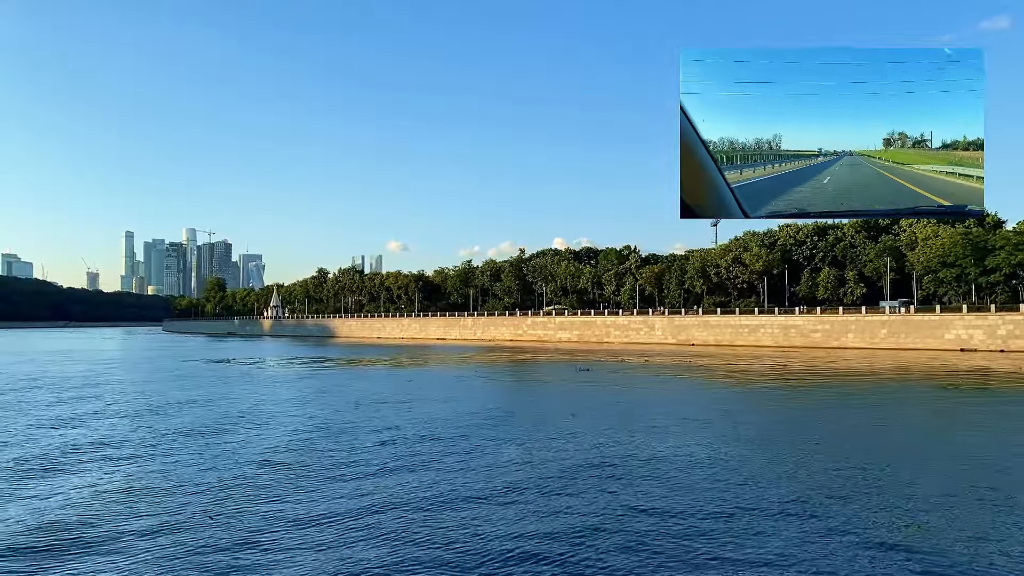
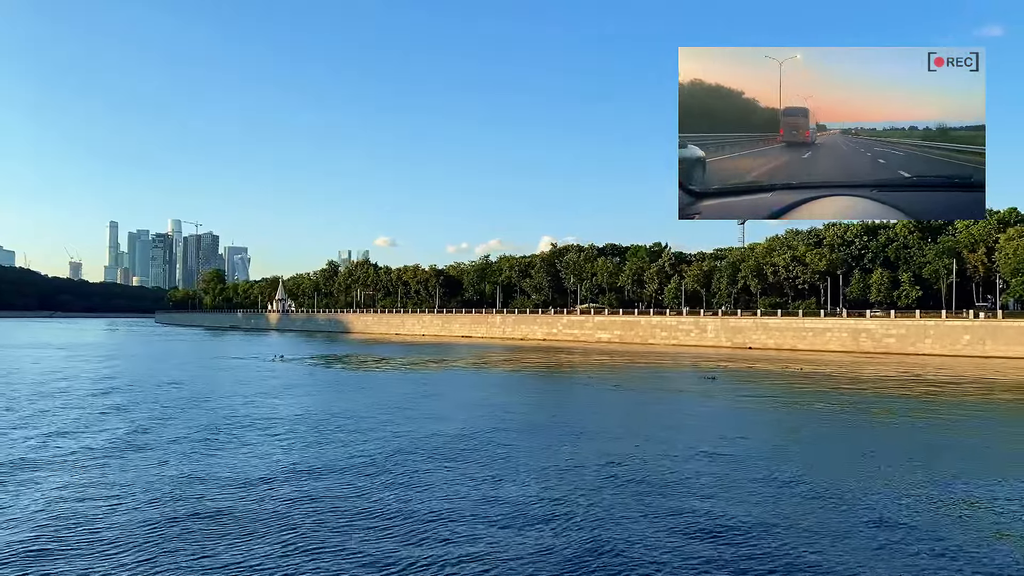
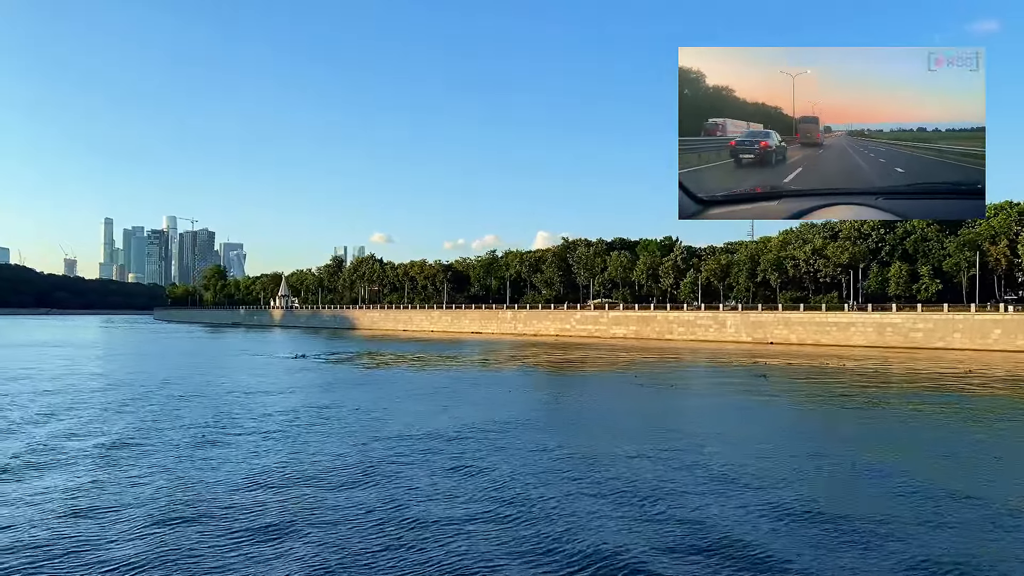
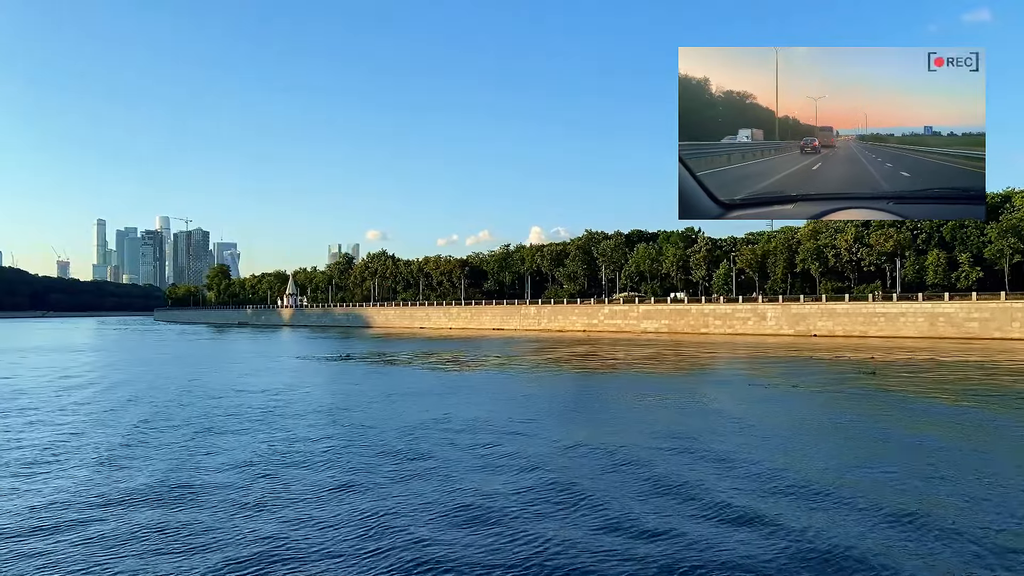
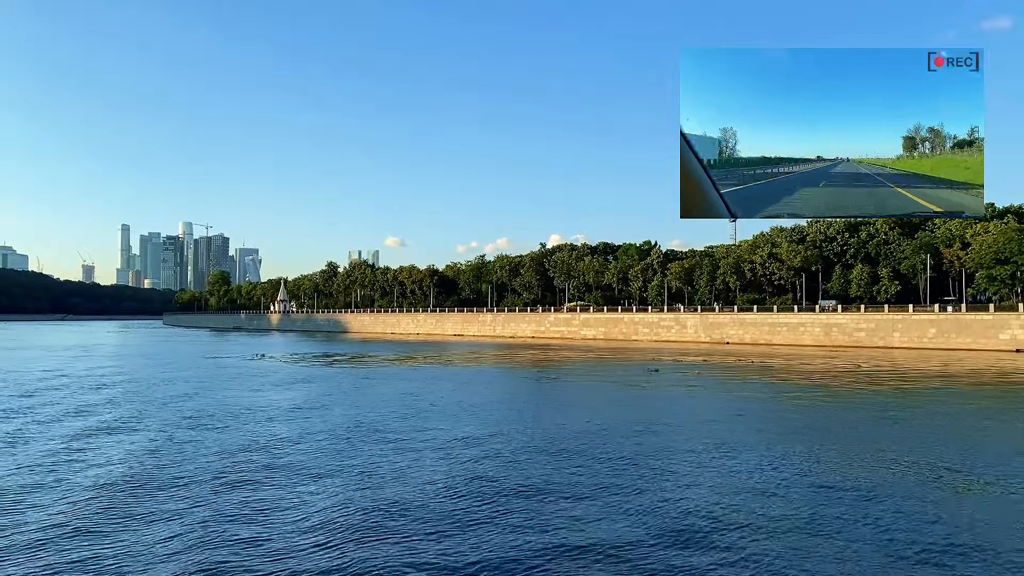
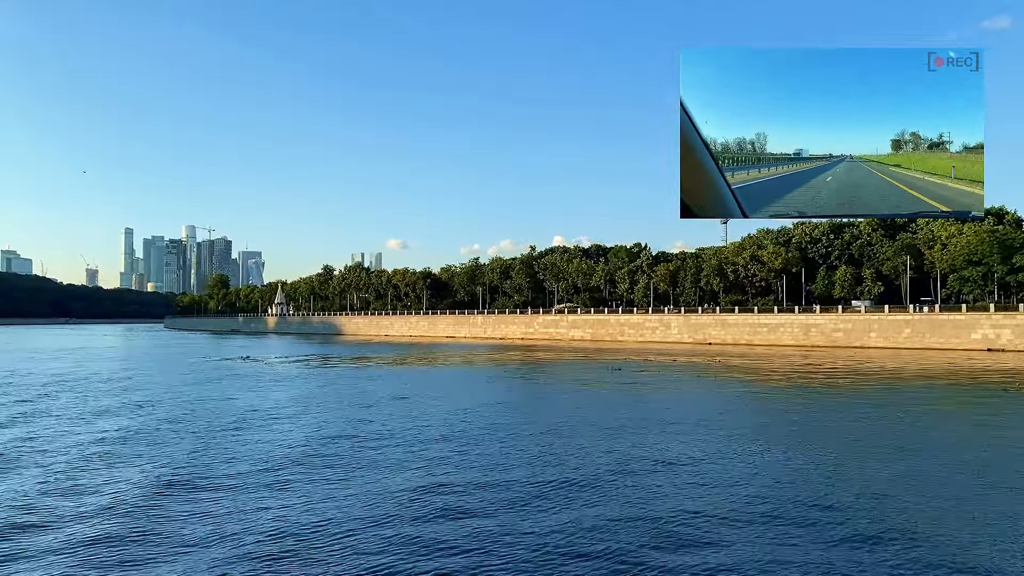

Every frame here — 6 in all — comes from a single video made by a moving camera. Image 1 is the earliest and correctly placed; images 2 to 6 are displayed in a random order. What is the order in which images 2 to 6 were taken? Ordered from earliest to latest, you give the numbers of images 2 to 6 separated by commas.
6, 5, 2, 3, 4
